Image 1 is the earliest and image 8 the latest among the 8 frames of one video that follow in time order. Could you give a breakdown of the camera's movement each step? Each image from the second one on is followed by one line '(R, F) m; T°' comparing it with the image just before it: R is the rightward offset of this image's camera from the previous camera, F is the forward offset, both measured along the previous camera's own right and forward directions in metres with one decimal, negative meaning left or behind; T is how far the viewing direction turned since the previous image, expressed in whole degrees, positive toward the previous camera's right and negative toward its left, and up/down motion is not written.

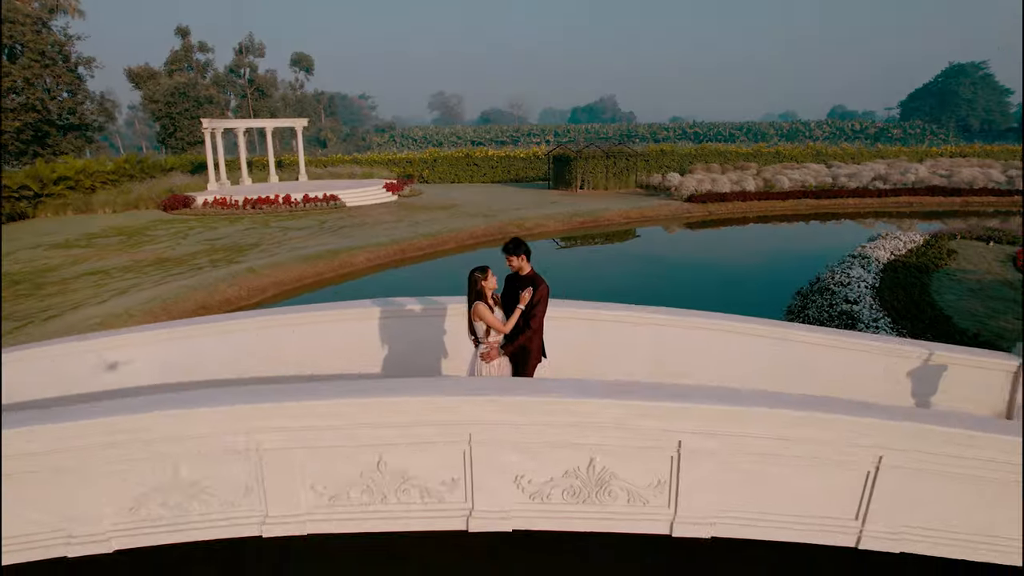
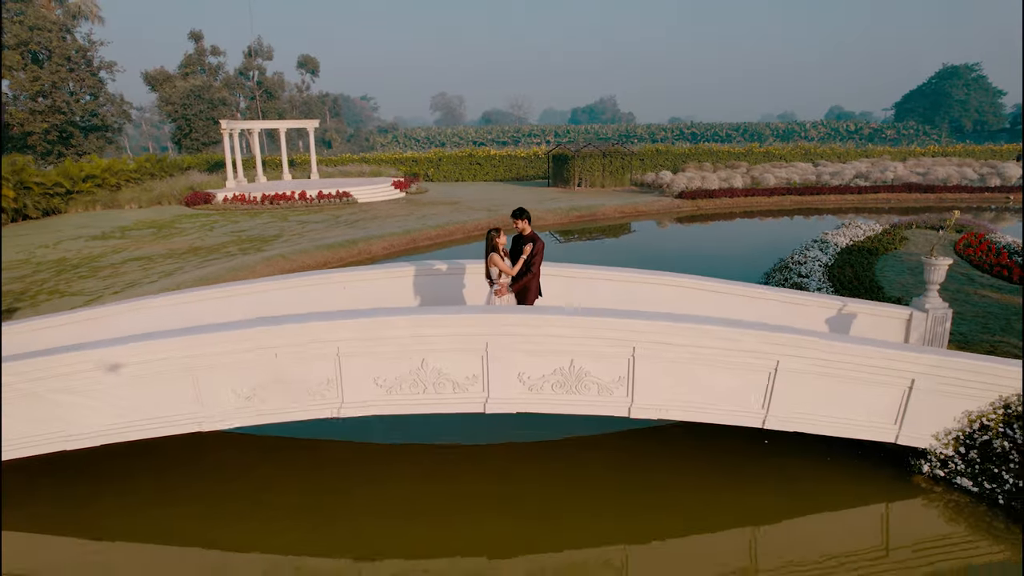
(0.0, -1.4) m; 0°
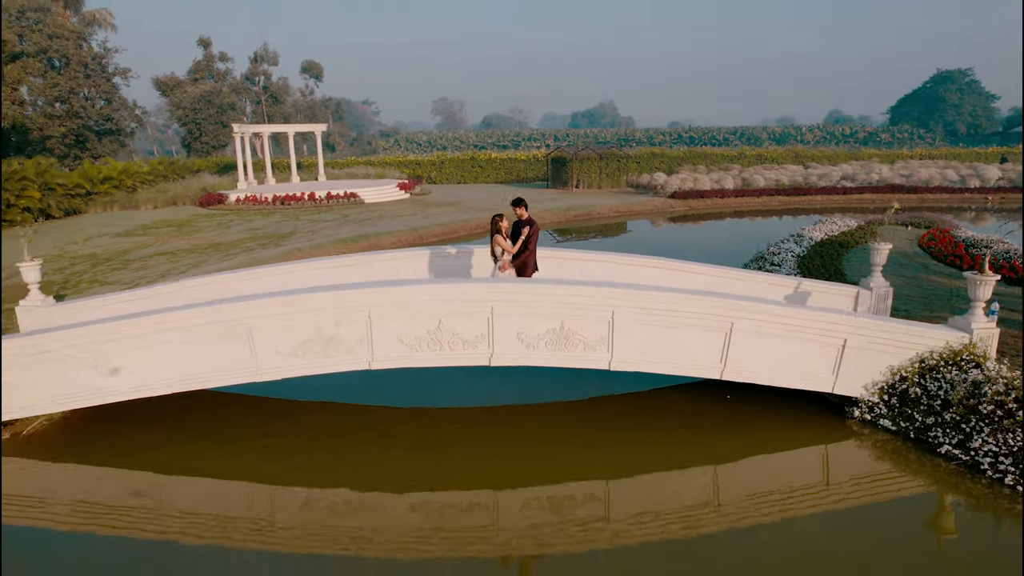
(0.0, -1.0) m; 0°
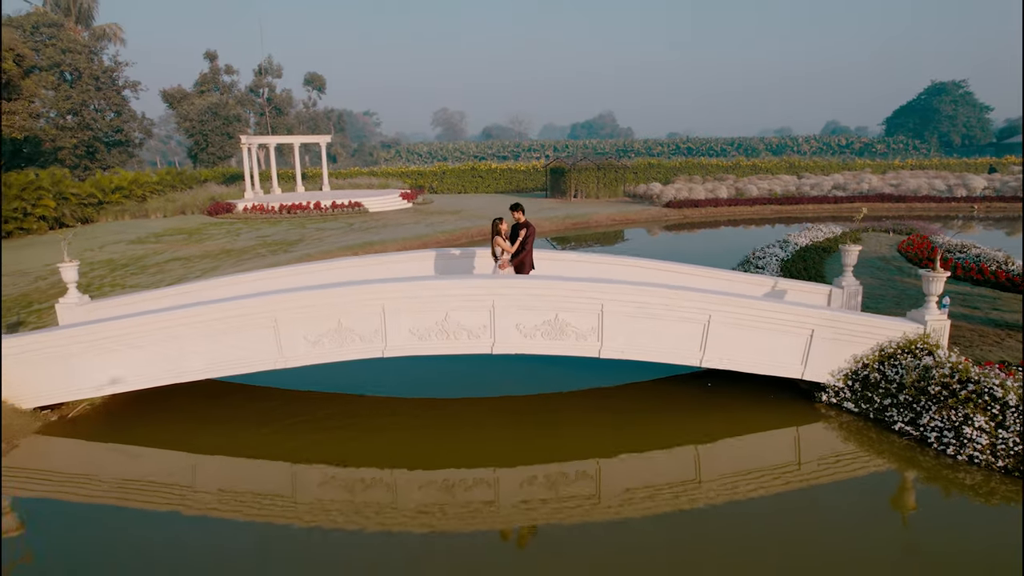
(0.0, -0.7) m; 0°
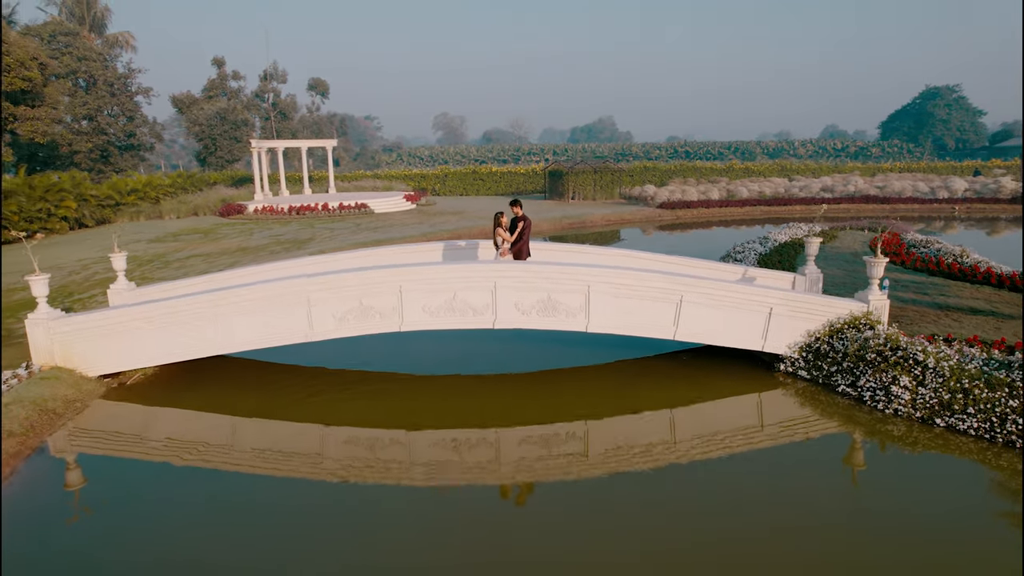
(0.0, -1.0) m; 0°
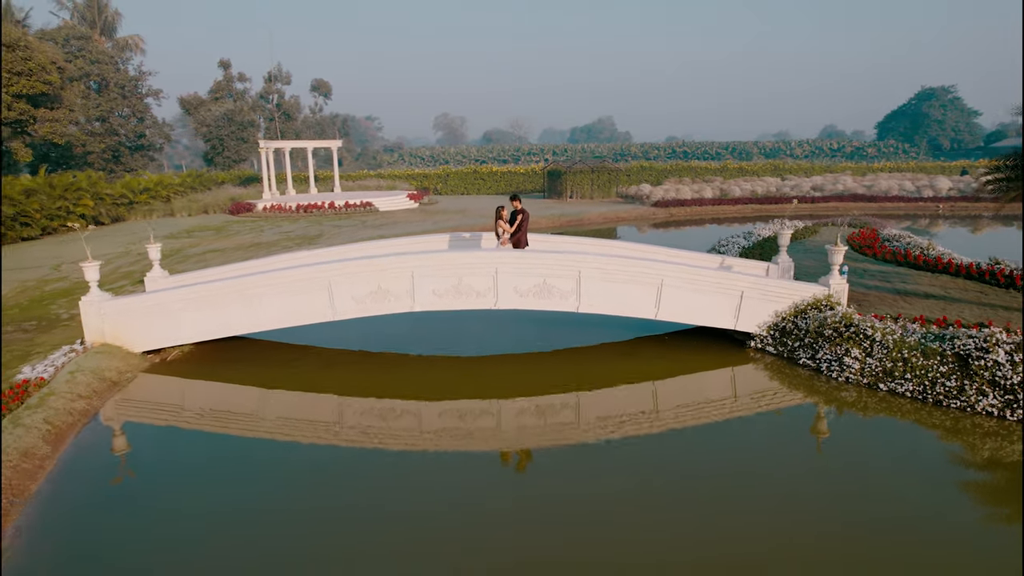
(0.0, -0.9) m; 0°
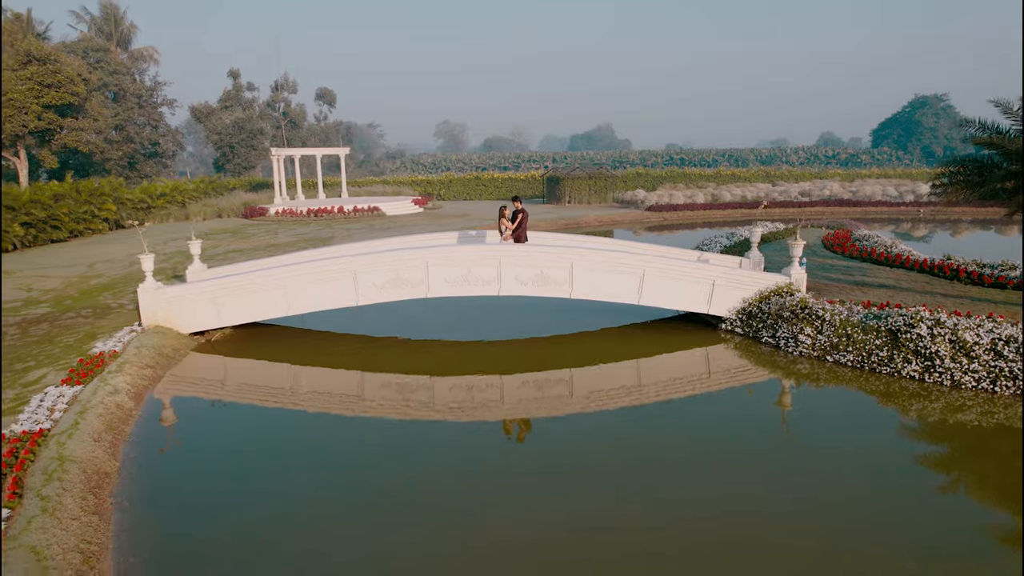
(0.0, -1.3) m; 0°
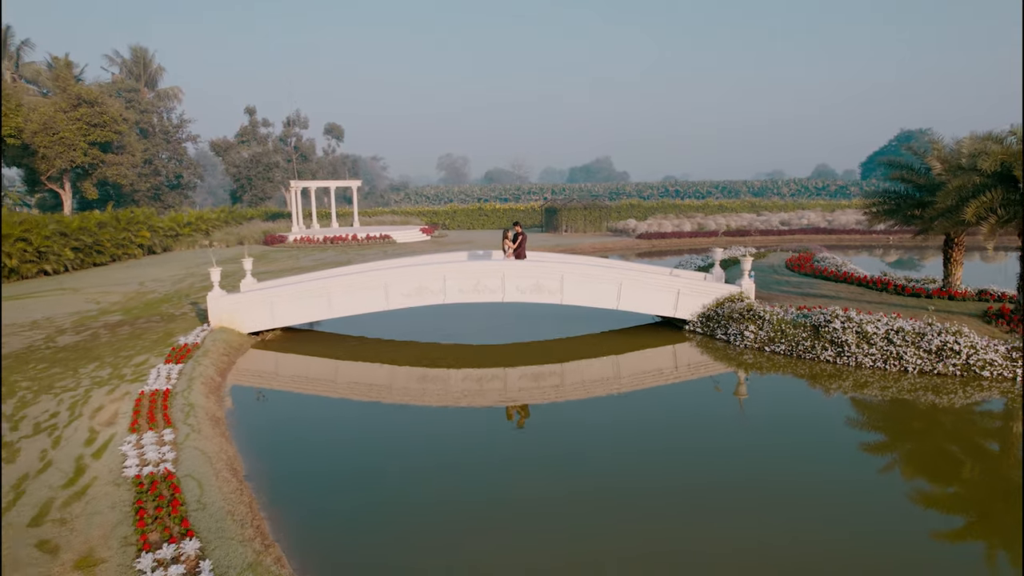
(0.0, -2.1) m; 0°
